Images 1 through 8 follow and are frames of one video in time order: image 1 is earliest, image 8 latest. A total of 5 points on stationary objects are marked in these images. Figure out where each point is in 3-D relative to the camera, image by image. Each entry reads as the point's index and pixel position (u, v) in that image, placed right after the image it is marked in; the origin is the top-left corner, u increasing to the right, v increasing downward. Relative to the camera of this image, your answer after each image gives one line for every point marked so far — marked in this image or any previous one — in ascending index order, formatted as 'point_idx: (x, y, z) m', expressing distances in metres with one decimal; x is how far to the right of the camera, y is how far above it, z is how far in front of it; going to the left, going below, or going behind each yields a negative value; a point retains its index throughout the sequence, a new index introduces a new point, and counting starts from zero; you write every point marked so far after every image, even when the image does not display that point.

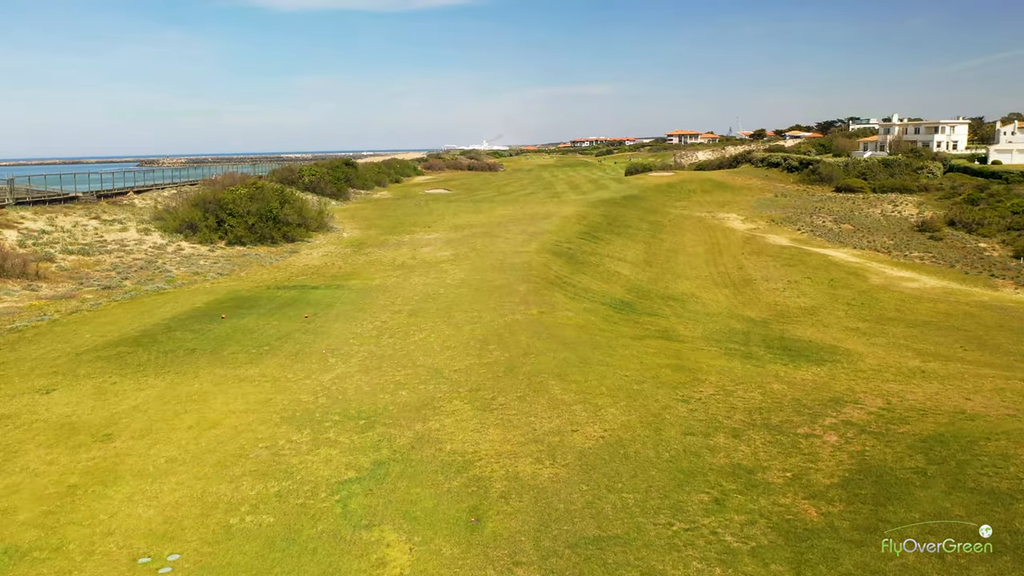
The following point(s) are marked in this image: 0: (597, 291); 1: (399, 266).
0: (+1.7, -0.1, +16.2) m
1: (-2.7, +0.5, +19.3) m
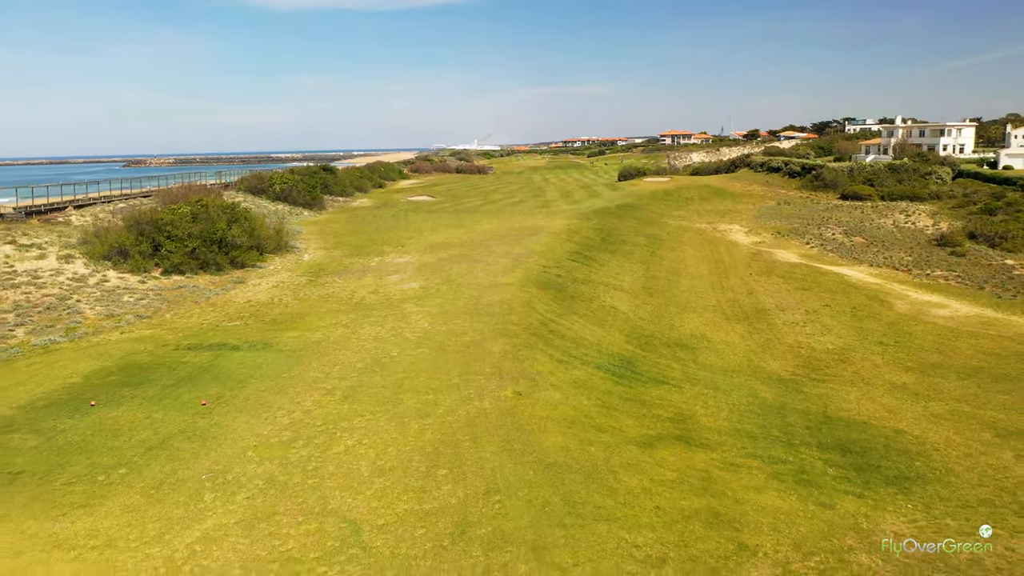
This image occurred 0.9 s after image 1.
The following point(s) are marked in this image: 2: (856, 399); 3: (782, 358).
0: (+1.2, -0.9, +13.2) m
1: (-3.1, -0.3, +16.3) m
2: (+5.1, -1.6, +12.0) m
3: (+5.1, -1.3, +15.3) m
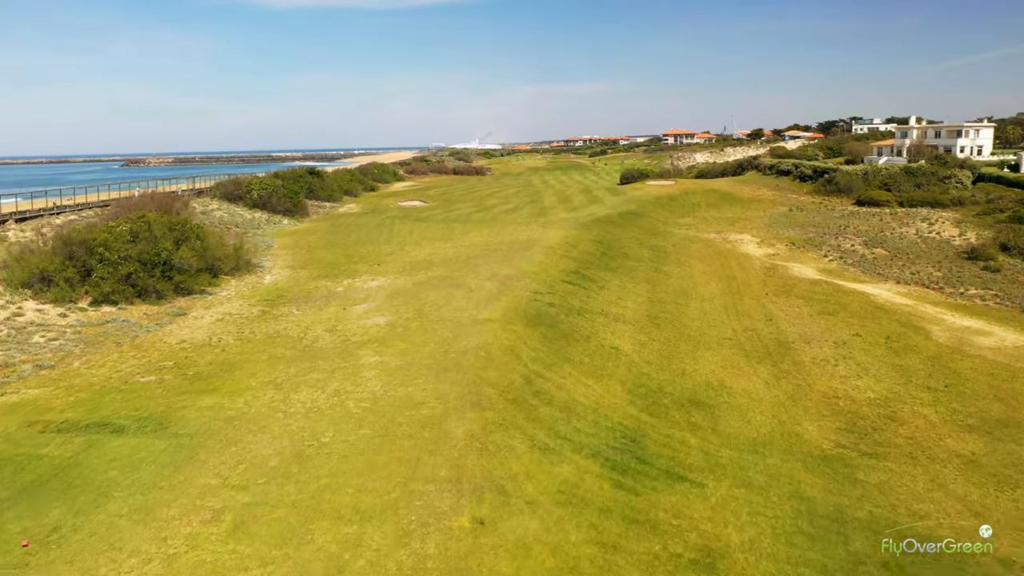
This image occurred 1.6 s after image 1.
0: (+0.9, -1.6, +10.5) m
1: (-3.4, -1.0, +13.6) m
2: (+4.7, -2.3, +9.3) m
3: (+4.8, -2.0, +12.6) m
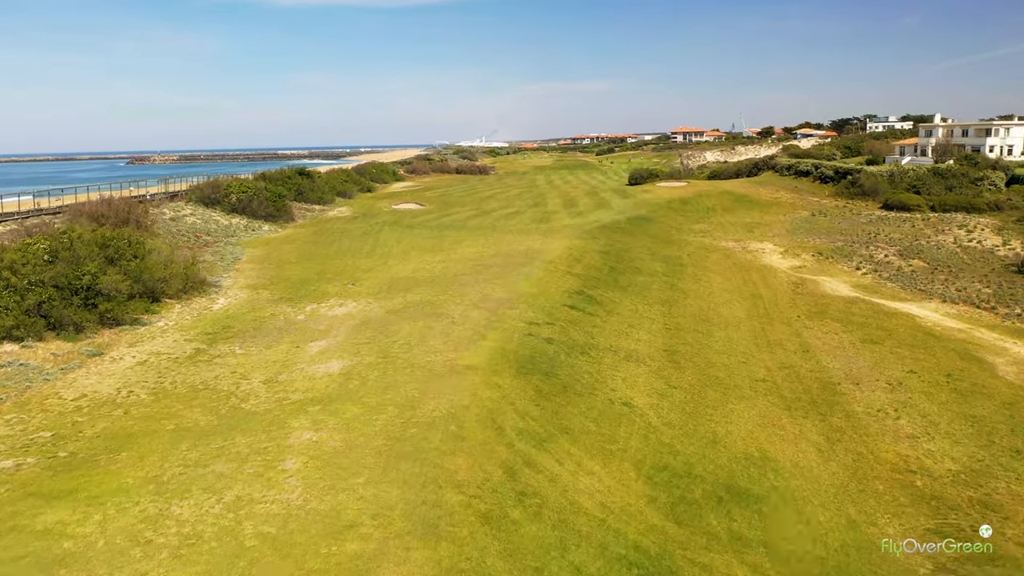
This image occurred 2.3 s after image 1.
0: (+0.7, -2.2, +7.5) m
1: (-3.7, -1.6, +10.6) m
2: (+4.5, -2.9, +6.2) m
3: (+4.5, -2.6, +9.5) m
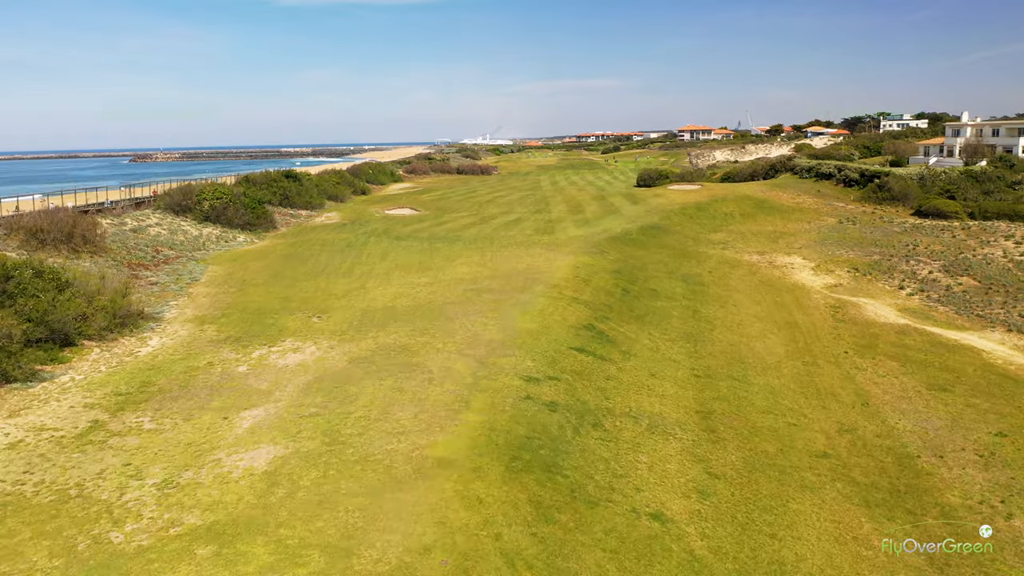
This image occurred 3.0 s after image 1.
0: (+0.5, -3.0, +4.2) m
1: (-3.8, -2.3, +7.4) m
2: (+4.3, -3.7, +3.0) m
3: (+4.4, -3.4, +6.3) m
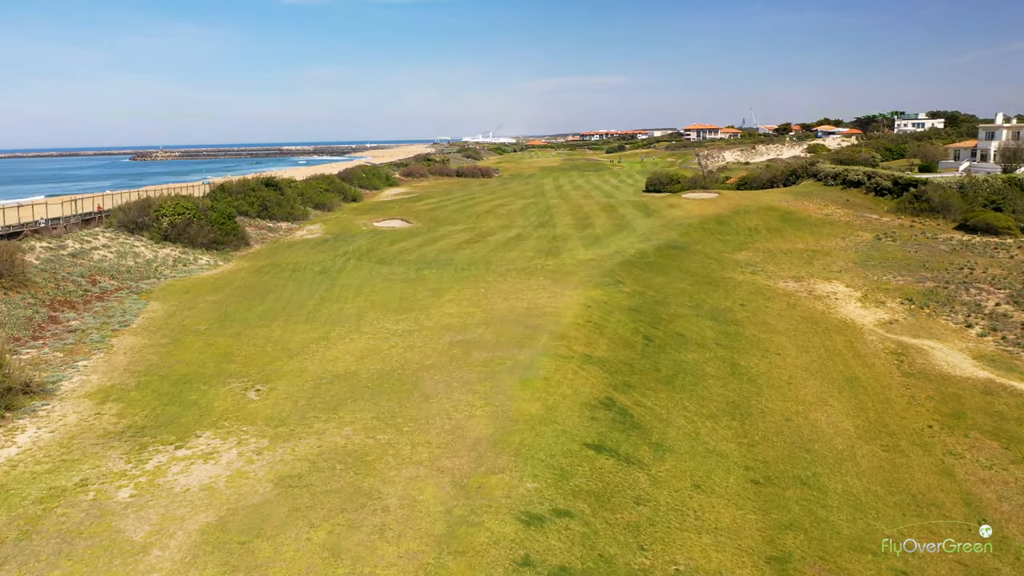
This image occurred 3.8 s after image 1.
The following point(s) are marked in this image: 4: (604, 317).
0: (+0.4, -4.0, +0.4) m
1: (-3.9, -3.4, +3.5) m
2: (+4.2, -4.8, -0.9) m
3: (+4.3, -4.4, +2.4) m
4: (+2.1, -0.7, +18.7) m
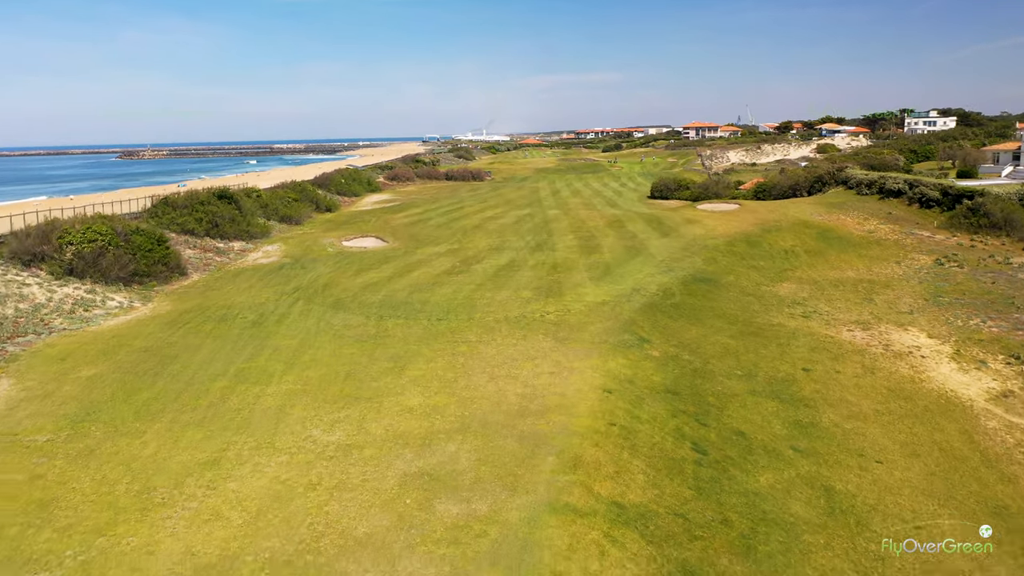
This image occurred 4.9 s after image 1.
0: (+0.3, -5.4, -5.3) m
1: (-4.0, -4.8, -2.1) m
2: (+4.2, -6.2, -6.5) m
3: (+4.2, -5.8, -3.2) m
4: (+1.9, -2.0, +13.0) m
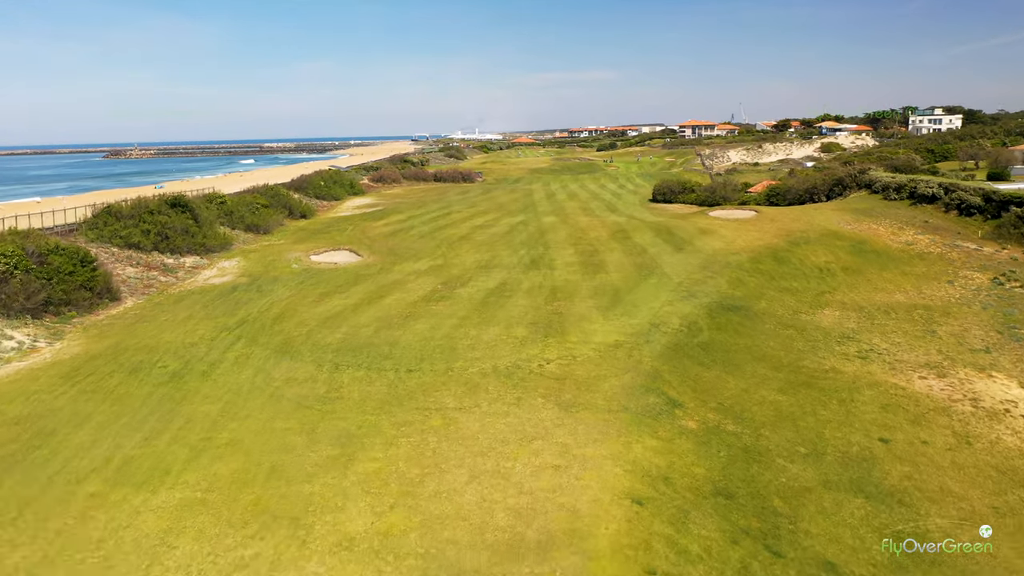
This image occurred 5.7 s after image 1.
0: (+0.4, -6.2, -9.4) m
1: (-4.0, -5.6, -6.3) m
2: (+4.2, -7.0, -10.6) m
3: (+4.2, -6.6, -7.3) m
4: (+1.8, -2.8, +8.9) m
